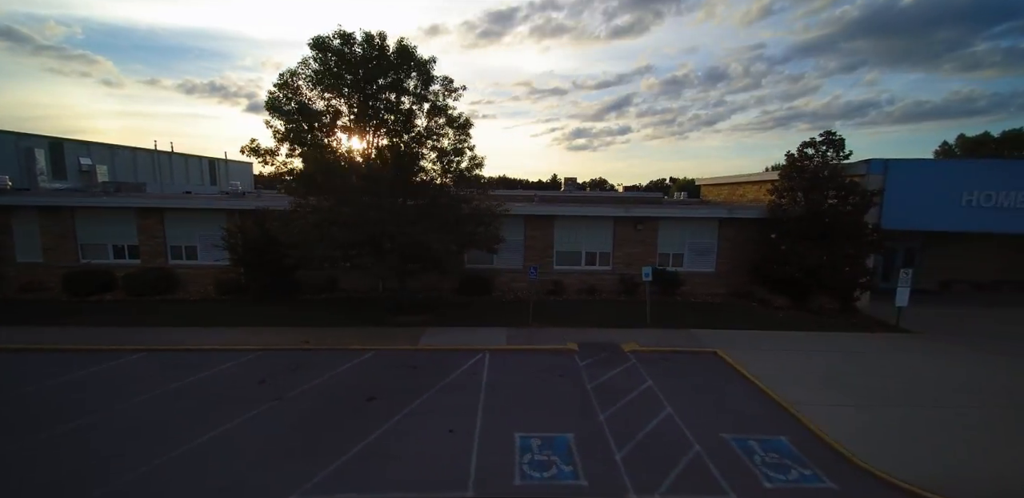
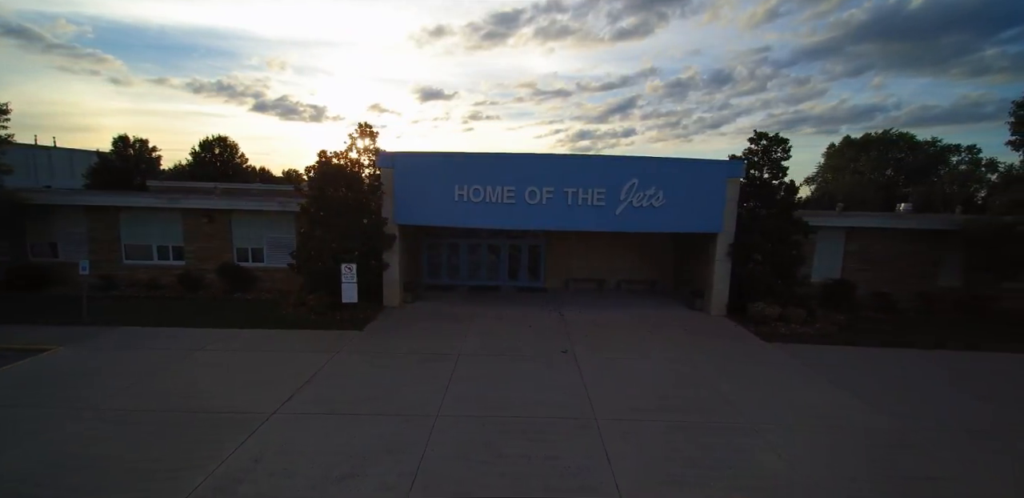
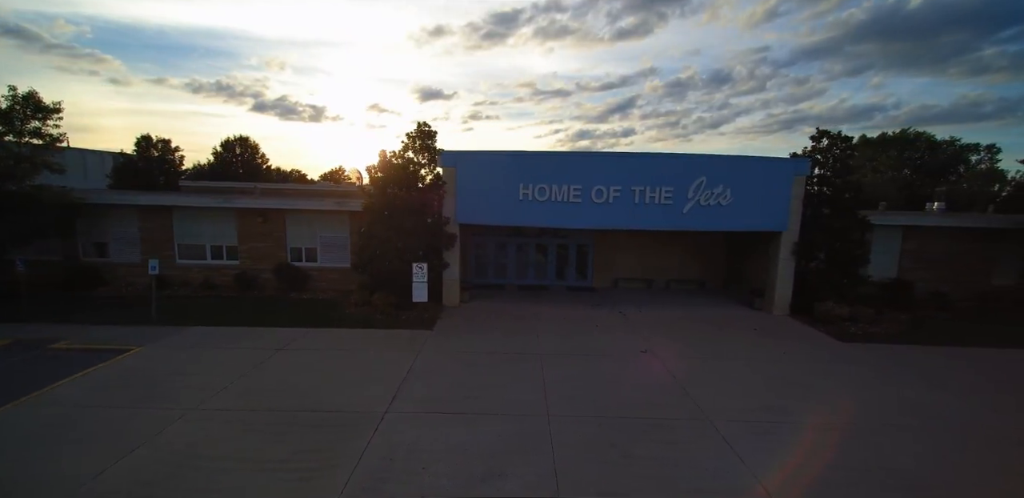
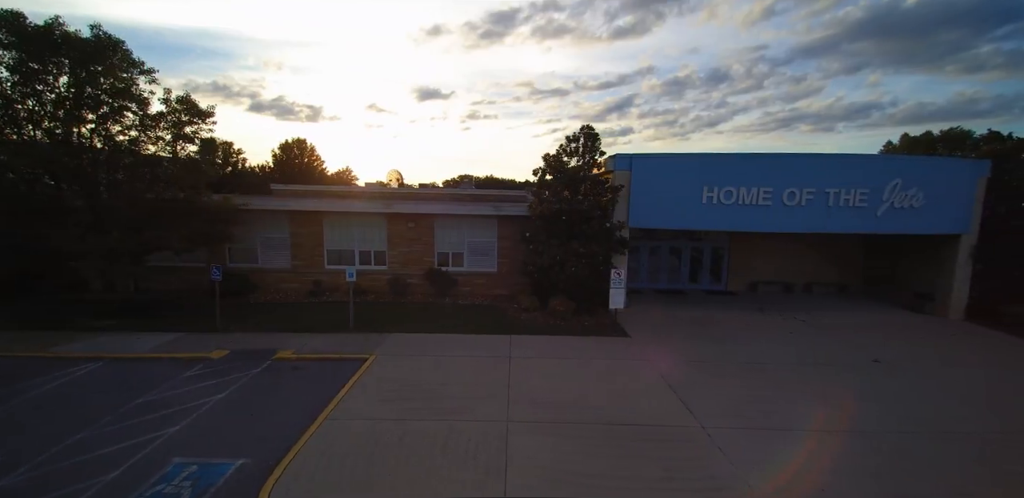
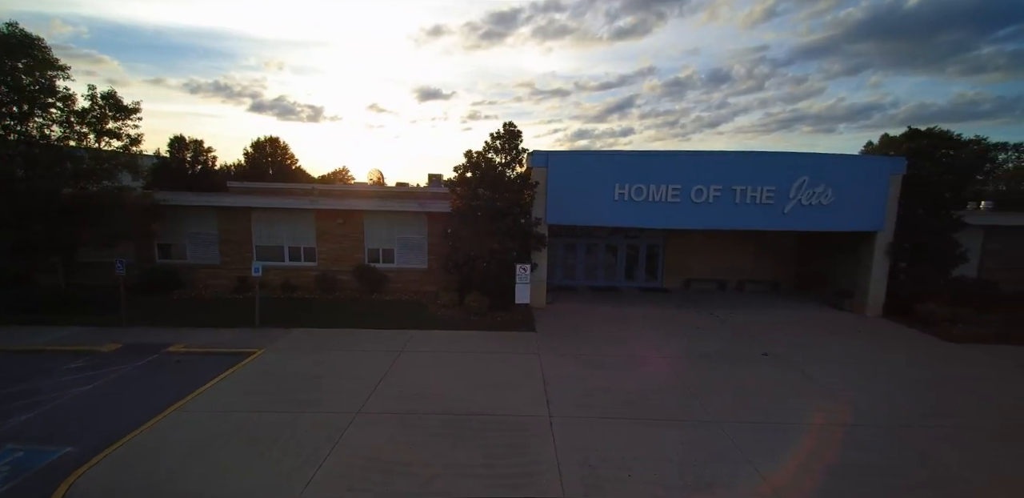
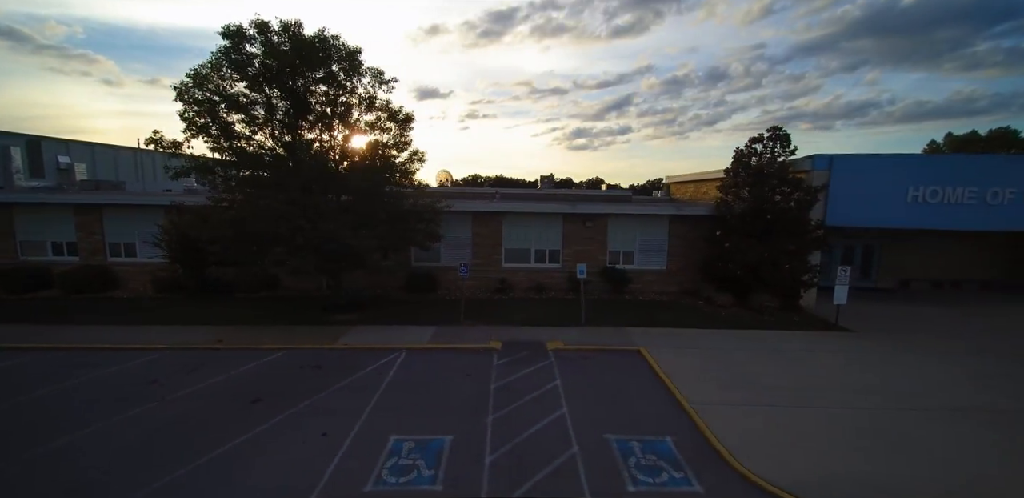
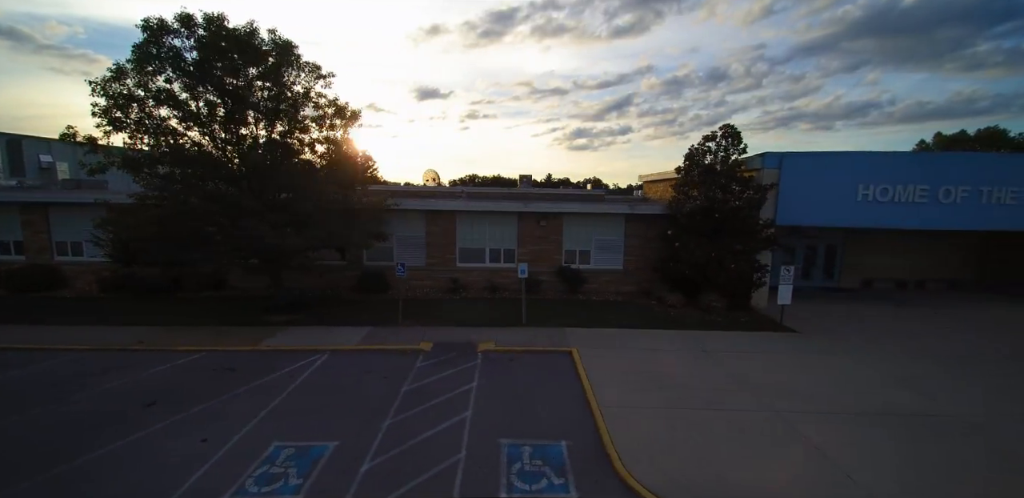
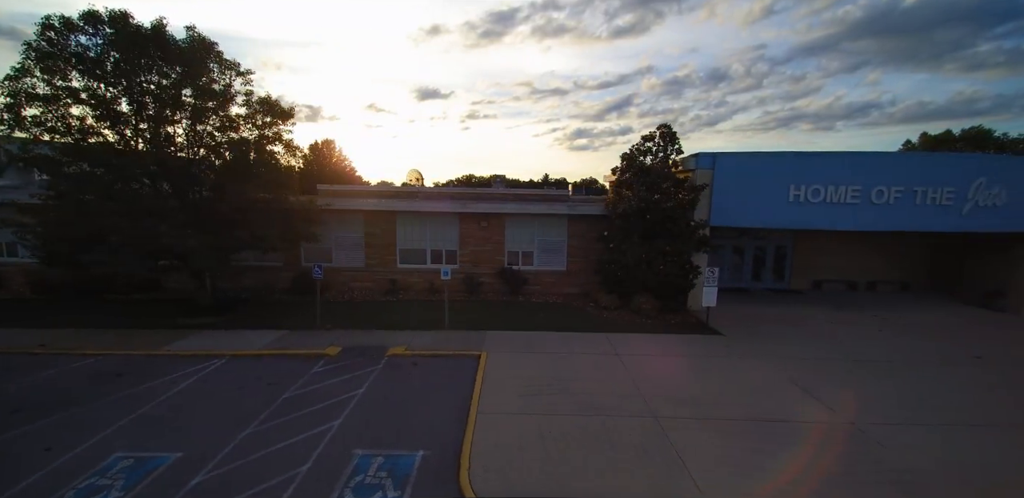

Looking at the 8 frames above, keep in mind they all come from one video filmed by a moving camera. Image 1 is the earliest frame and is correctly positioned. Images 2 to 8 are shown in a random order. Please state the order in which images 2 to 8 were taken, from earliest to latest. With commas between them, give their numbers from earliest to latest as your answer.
6, 7, 8, 4, 5, 3, 2
